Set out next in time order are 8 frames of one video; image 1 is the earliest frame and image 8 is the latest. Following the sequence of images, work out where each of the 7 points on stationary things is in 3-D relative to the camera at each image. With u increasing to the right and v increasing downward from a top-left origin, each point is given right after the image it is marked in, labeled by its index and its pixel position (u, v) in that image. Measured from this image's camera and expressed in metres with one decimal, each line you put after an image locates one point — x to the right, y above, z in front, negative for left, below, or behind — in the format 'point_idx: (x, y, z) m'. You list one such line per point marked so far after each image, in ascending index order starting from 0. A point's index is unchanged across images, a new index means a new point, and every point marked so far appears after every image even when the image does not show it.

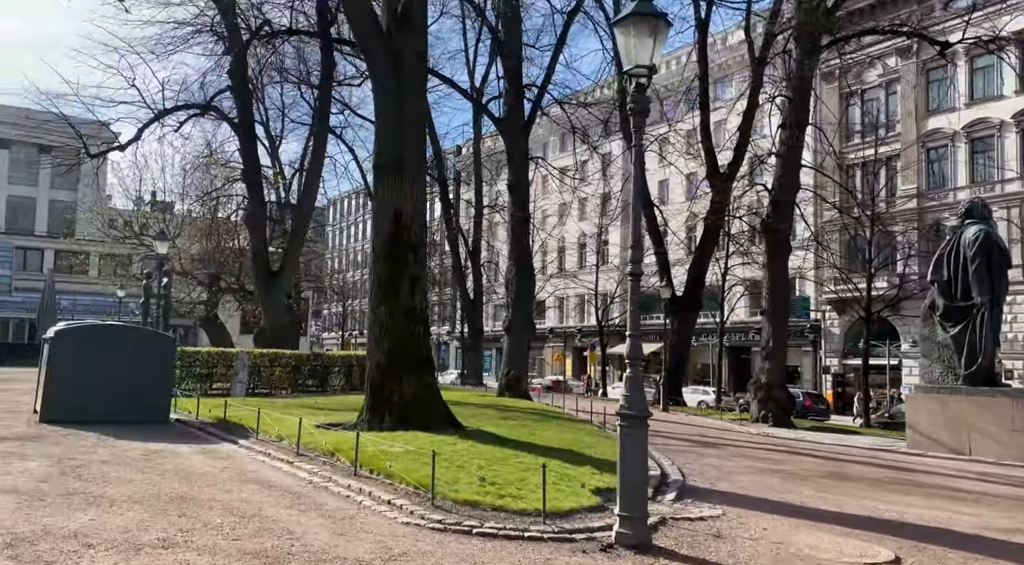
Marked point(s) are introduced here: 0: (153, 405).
0: (-6.1, -2.1, +11.9) m
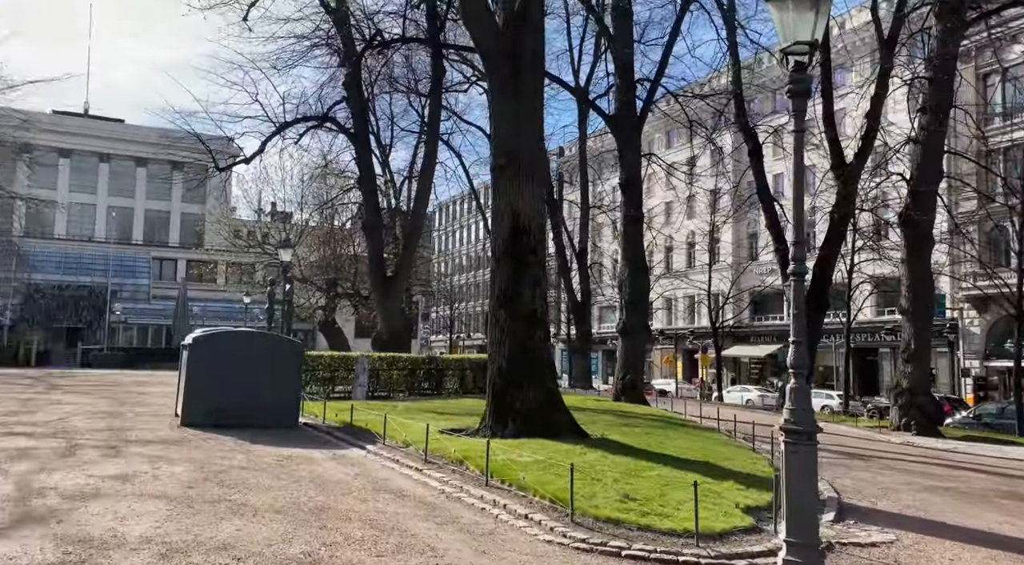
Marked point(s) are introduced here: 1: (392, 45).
0: (-4.0, -2.2, +12.1) m
1: (-3.3, +6.5, +19.2) m
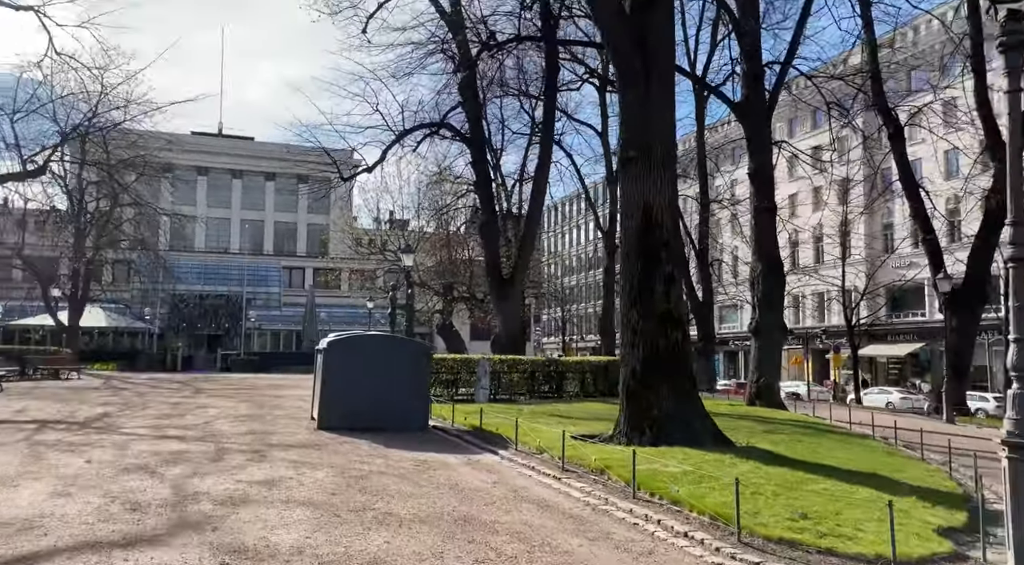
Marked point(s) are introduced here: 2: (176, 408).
0: (-1.7, -2.2, +12.1) m
1: (-0.2, +6.4, +19.0) m
2: (-6.8, -2.6, +14.3) m
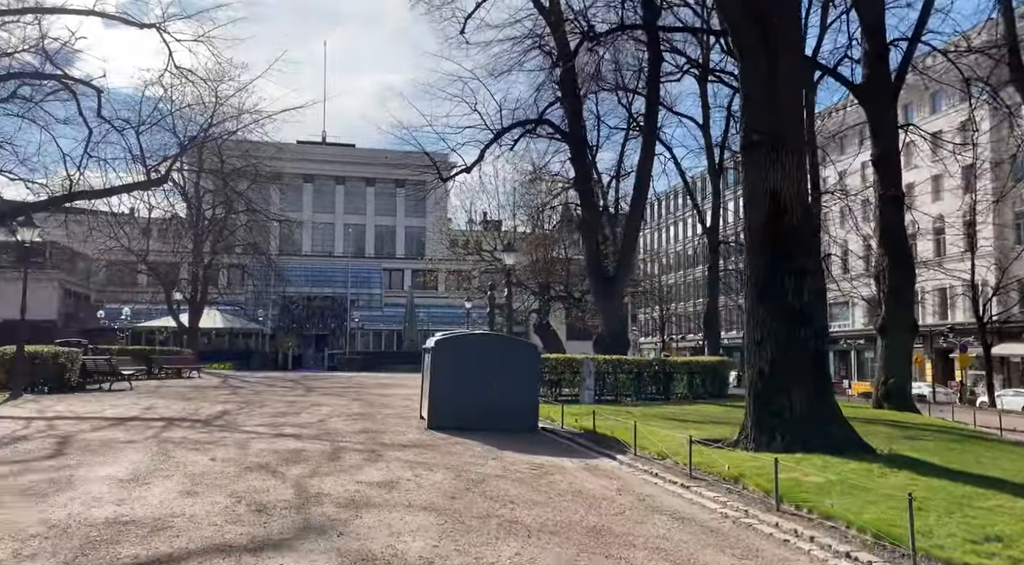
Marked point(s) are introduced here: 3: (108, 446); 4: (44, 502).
0: (+0.2, -2.2, +11.8) m
1: (+2.5, +6.5, +18.4) m
2: (-4.6, -2.6, +14.6) m
3: (-5.1, -2.1, +8.7) m
4: (-3.9, -1.8, +5.8) m
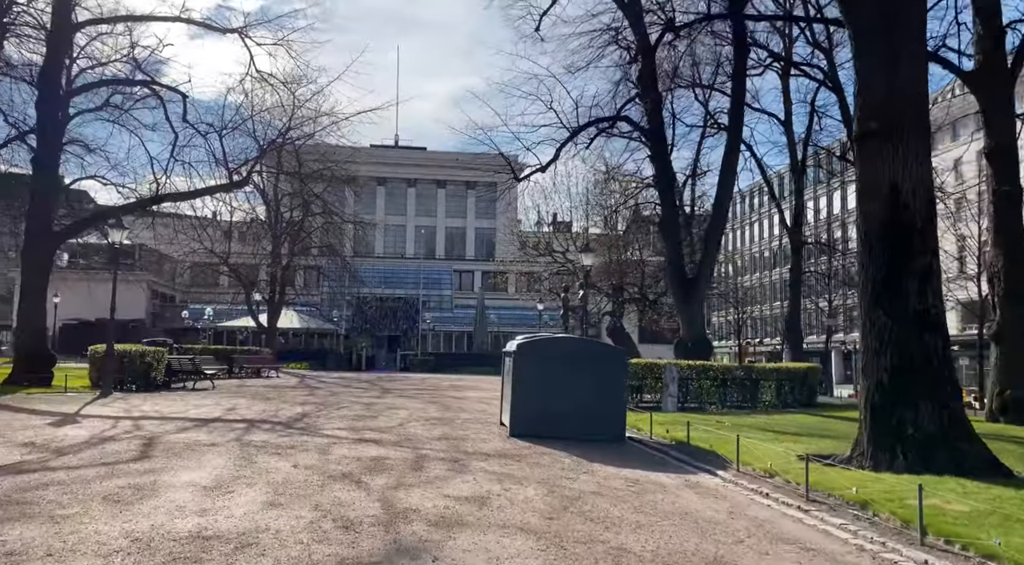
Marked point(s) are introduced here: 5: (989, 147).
0: (+1.5, -2.2, +11.1) m
1: (+4.5, +6.5, +17.5) m
2: (-3.0, -2.6, +14.4) m
3: (-4.0, -2.1, +8.6) m
4: (-3.1, -1.8, +5.6) m
5: (+11.3, +3.3, +16.4) m
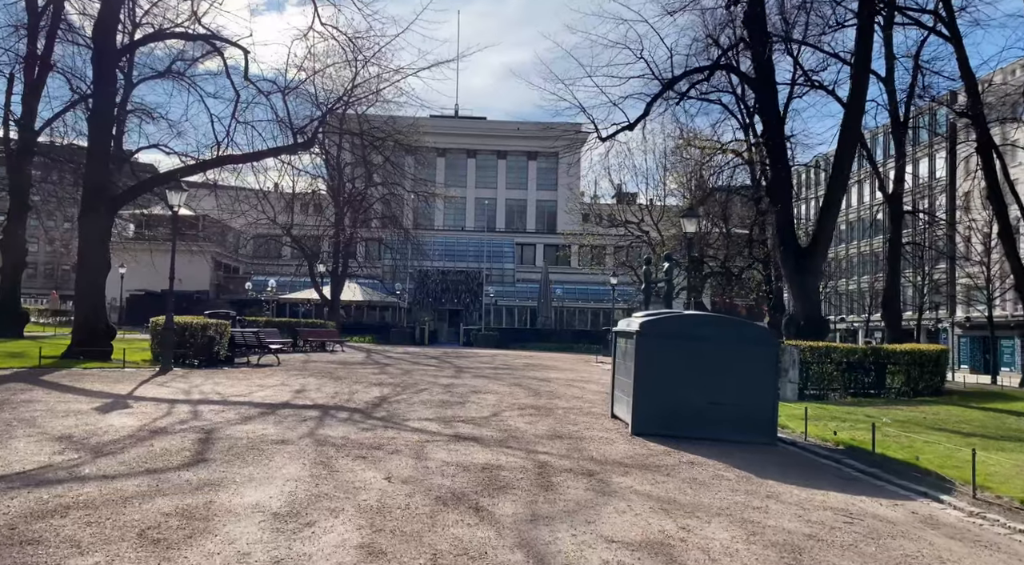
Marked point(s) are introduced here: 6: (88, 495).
0: (+3.1, -1.8, +9.0) m
1: (+6.6, +7.1, +14.8) m
2: (-1.1, -2.0, +12.7) m
3: (-2.5, -1.7, +7.0) m
4: (-1.9, -1.5, +3.8) m
5: (+13.3, +3.9, +13.4) m
6: (-3.1, -1.6, +5.1) m
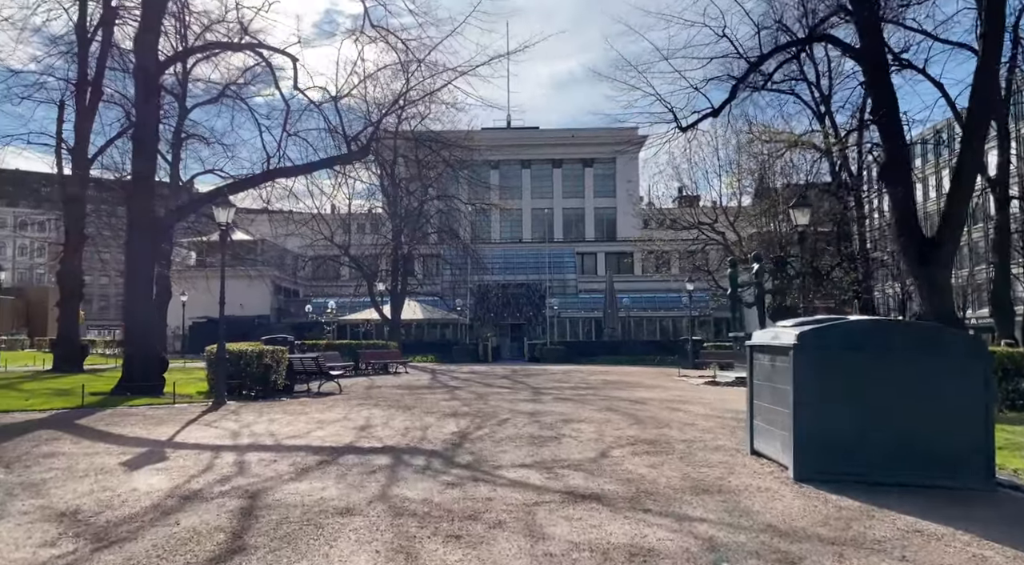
0: (+4.3, -1.7, +6.8) m
1: (+7.9, +7.3, +12.5) m
2: (+0.4, -2.2, +10.7) m
3: (-1.5, -1.8, +5.2) m
4: (-1.1, -1.6, +2.0) m
5: (+14.6, +4.3, +10.4) m
6: (-2.2, -1.7, +3.4) m
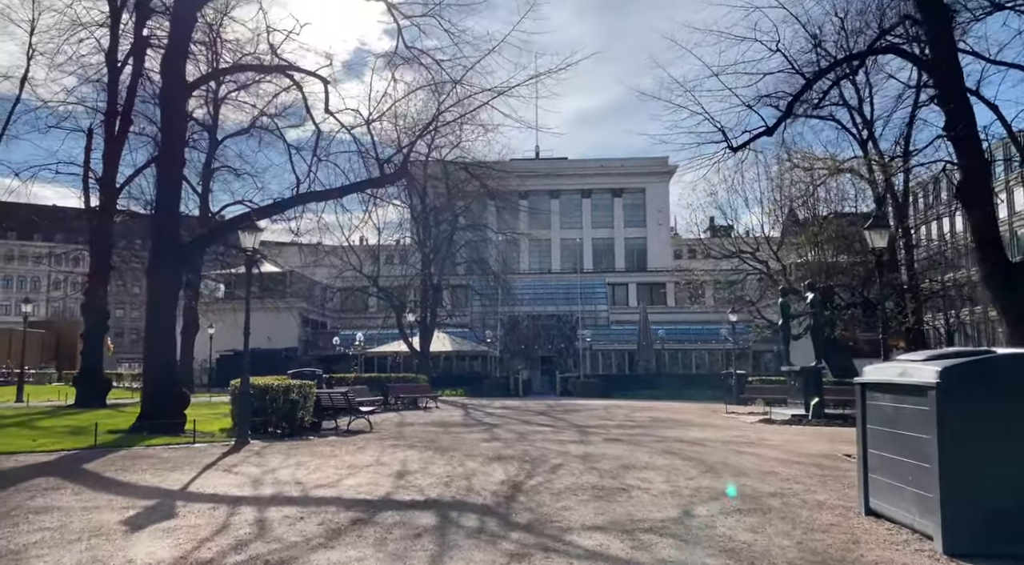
0: (+5.0, -1.9, +5.4) m
1: (+8.7, +6.8, +11.3) m
2: (+1.2, -2.6, +9.4) m
3: (-0.9, -1.9, +3.9) m
4: (-0.6, -1.6, +0.8) m
5: (+15.3, +4.0, +8.9) m
6: (-1.7, -1.7, +2.2) m
